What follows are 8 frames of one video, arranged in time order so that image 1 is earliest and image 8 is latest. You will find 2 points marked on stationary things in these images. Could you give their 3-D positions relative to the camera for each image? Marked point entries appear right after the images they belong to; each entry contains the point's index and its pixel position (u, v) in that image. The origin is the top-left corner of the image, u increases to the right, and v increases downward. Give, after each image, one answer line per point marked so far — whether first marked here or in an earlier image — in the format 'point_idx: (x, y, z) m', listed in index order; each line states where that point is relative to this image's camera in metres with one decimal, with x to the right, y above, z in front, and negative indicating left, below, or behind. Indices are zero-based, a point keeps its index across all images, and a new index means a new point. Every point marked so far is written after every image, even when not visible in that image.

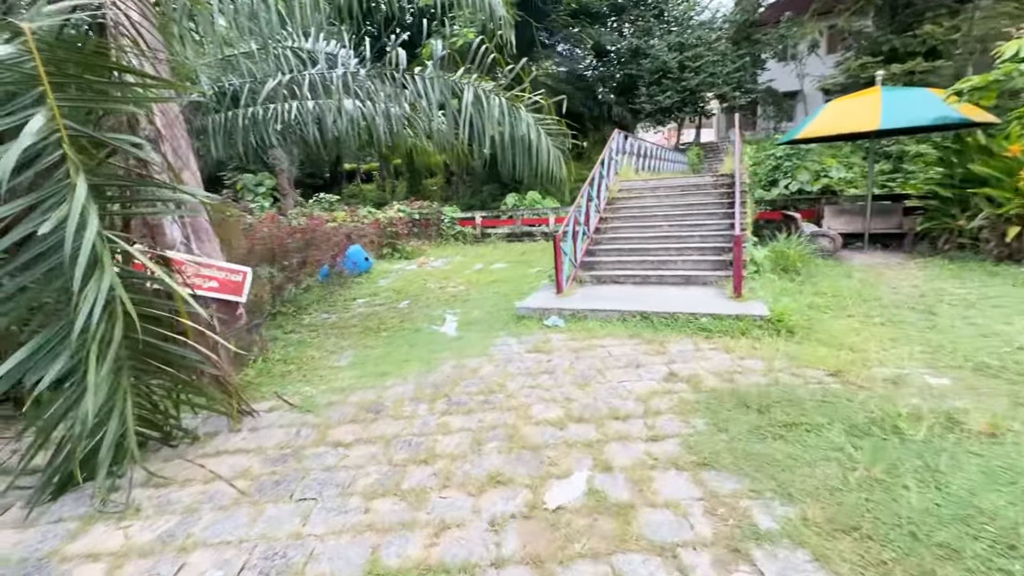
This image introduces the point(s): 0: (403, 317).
0: (-1.1, -0.3, +5.0) m
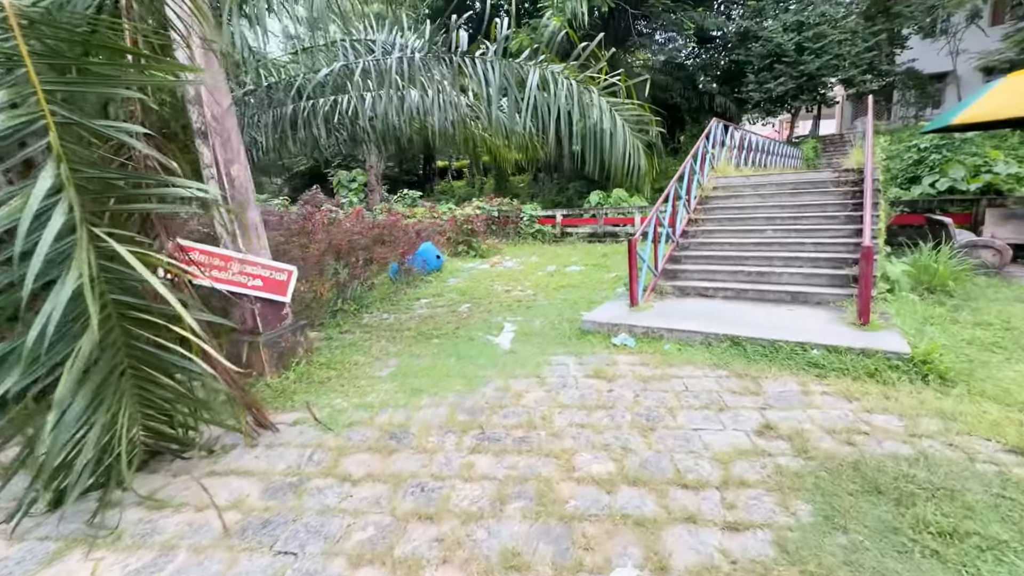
0: (-0.5, -0.3, +4.6) m
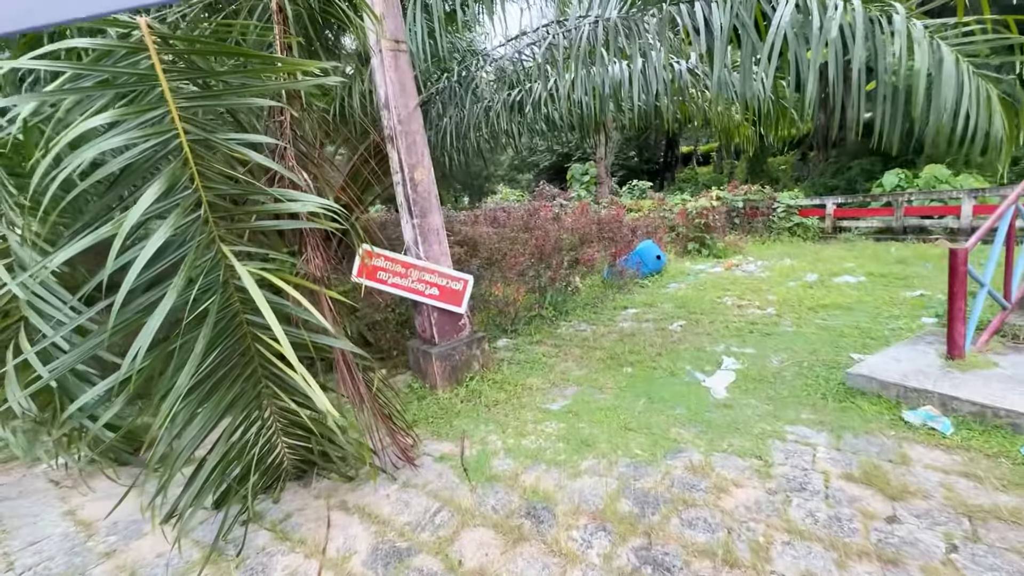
0: (+1.2, -0.5, +3.7) m
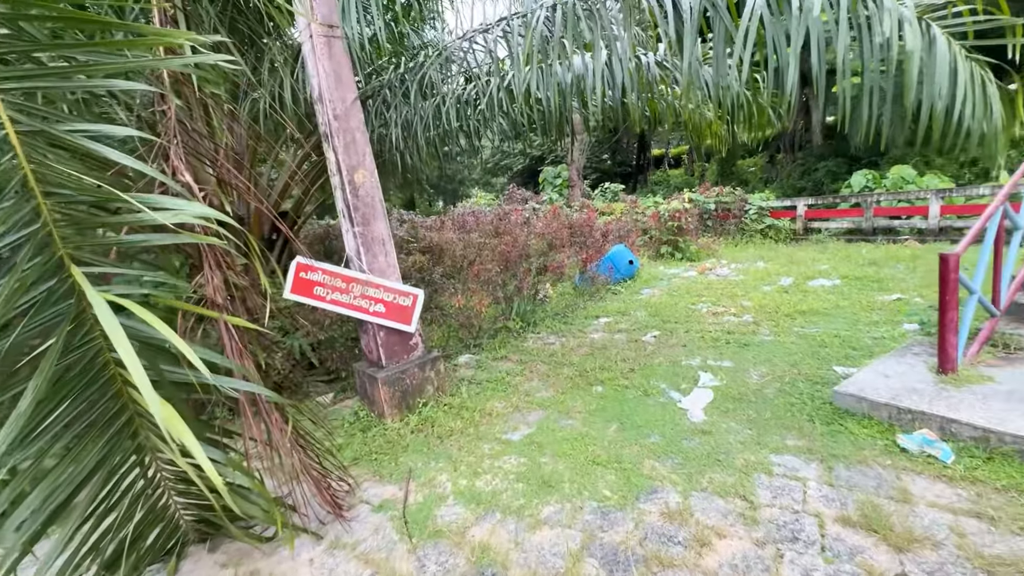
0: (+0.9, -0.5, +3.5) m
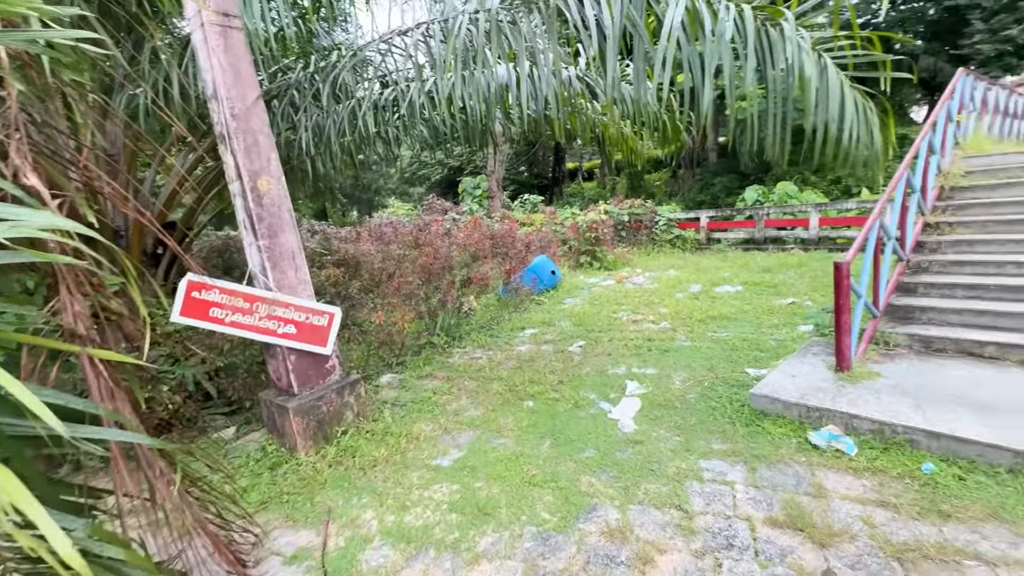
0: (+0.4, -0.6, +3.5) m
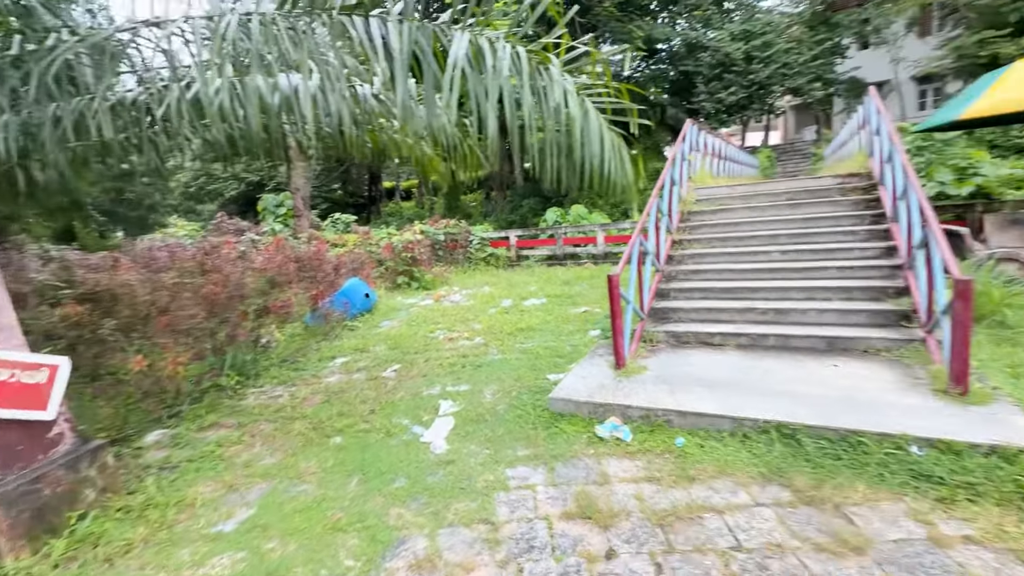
0: (-0.9, -0.8, +3.3) m
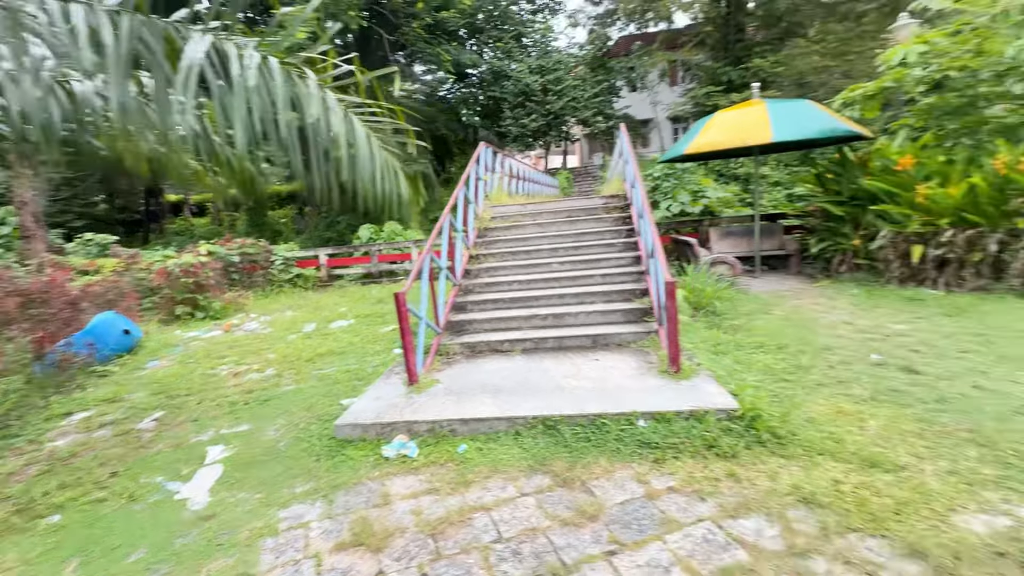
0: (-2.2, -1.0, +2.8) m
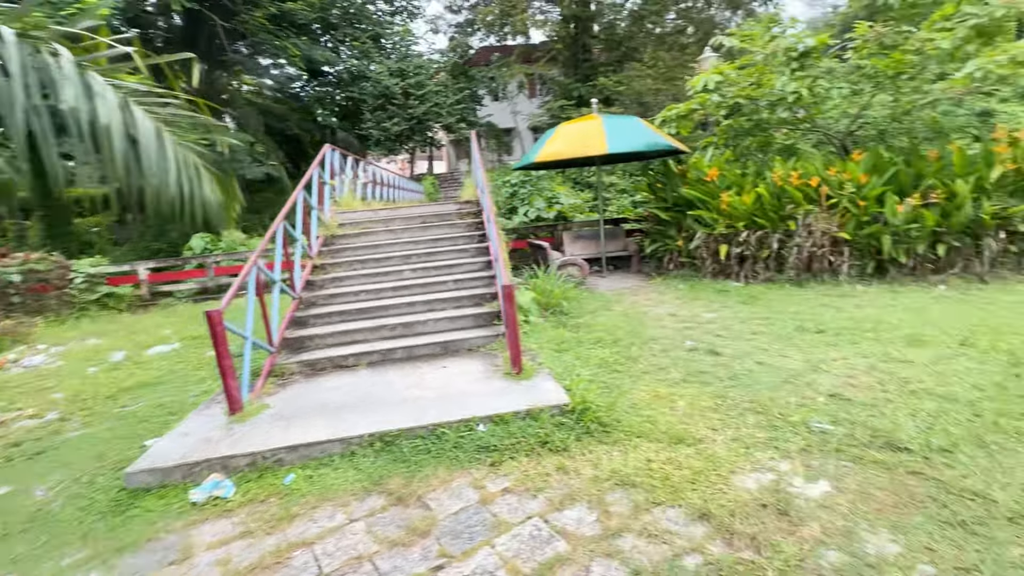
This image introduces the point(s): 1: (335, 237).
0: (-3.0, -1.1, +2.0) m
1: (-1.9, +0.5, +4.9) m
